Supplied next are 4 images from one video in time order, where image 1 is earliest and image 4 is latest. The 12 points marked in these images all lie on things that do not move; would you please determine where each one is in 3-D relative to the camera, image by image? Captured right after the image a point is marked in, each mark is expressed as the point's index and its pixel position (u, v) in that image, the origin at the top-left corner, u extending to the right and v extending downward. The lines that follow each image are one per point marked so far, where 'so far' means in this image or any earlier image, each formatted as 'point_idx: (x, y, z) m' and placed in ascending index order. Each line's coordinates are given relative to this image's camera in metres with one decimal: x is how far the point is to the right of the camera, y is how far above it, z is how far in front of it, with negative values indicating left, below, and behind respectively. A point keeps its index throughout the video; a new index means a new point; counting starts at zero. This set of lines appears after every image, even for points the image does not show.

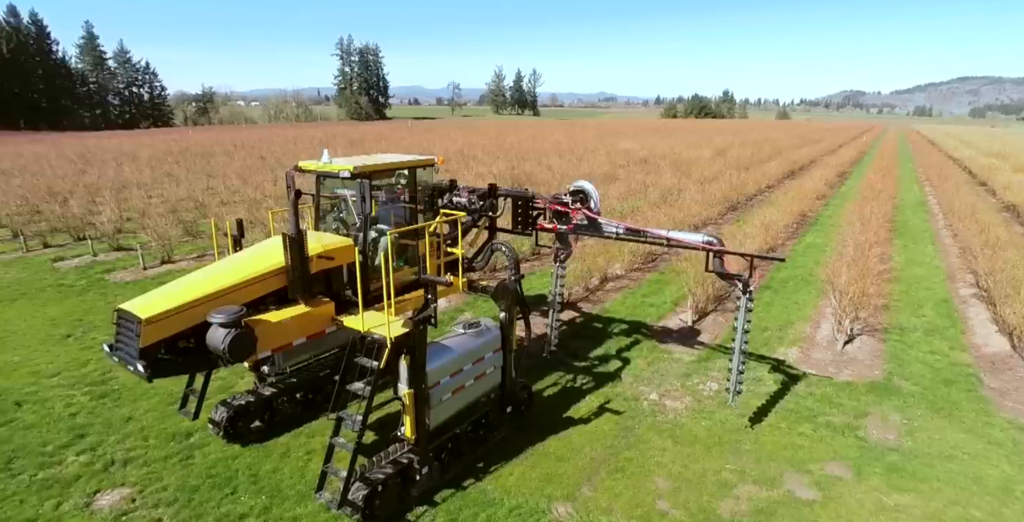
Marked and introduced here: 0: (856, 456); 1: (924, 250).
0: (+4.3, -2.4, +7.5) m
1: (+11.0, +0.3, +16.1) m
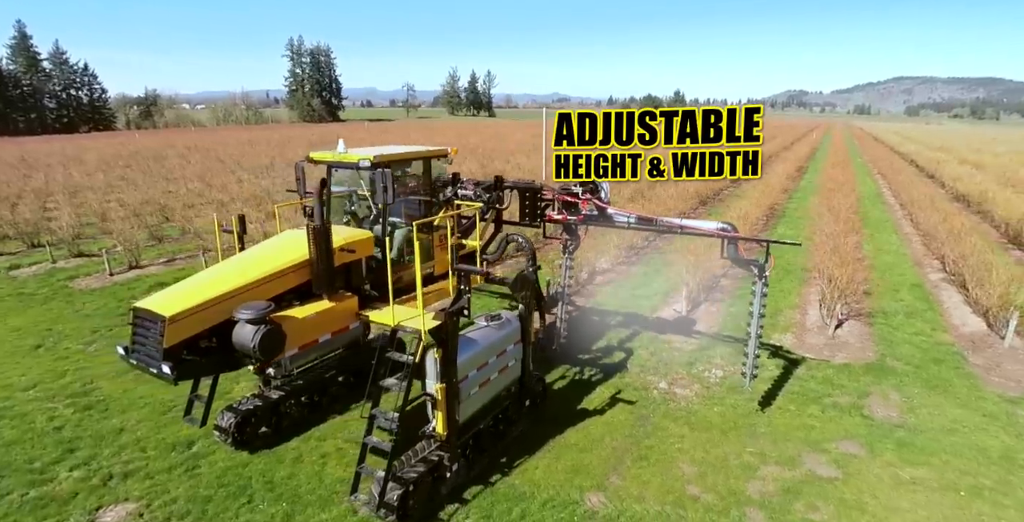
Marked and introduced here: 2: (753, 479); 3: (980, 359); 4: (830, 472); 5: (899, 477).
0: (+4.5, -2.2, +7.7) m
1: (+10.5, +0.6, +16.8) m
2: (+2.7, -2.5, +6.8) m
3: (+7.6, -1.6, +9.7) m
4: (+3.7, -2.4, +7.0) m
5: (+4.4, -2.5, +6.9) m
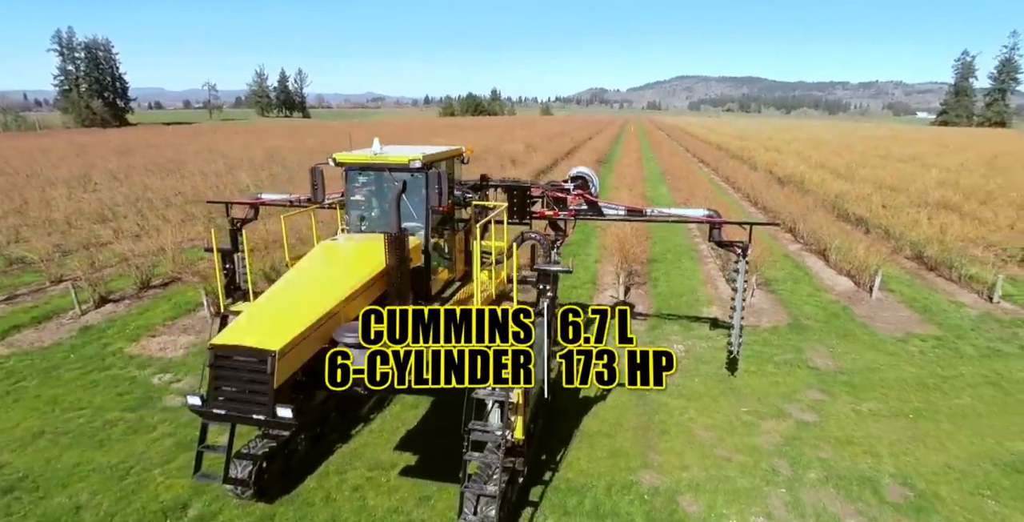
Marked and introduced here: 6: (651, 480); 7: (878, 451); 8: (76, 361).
0: (+4.6, -1.8, +9.0) m
1: (+7.5, +1.4, +19.4) m
2: (+3.2, -2.2, +7.7) m
3: (+6.9, -1.0, +11.8) m
4: (+4.0, -2.1, +8.1) m
5: (+4.8, -2.1, +8.2) m
6: (+1.5, -2.4, +6.7) m
7: (+4.4, -2.3, +7.3) m
8: (-7.1, -1.6, +9.9) m
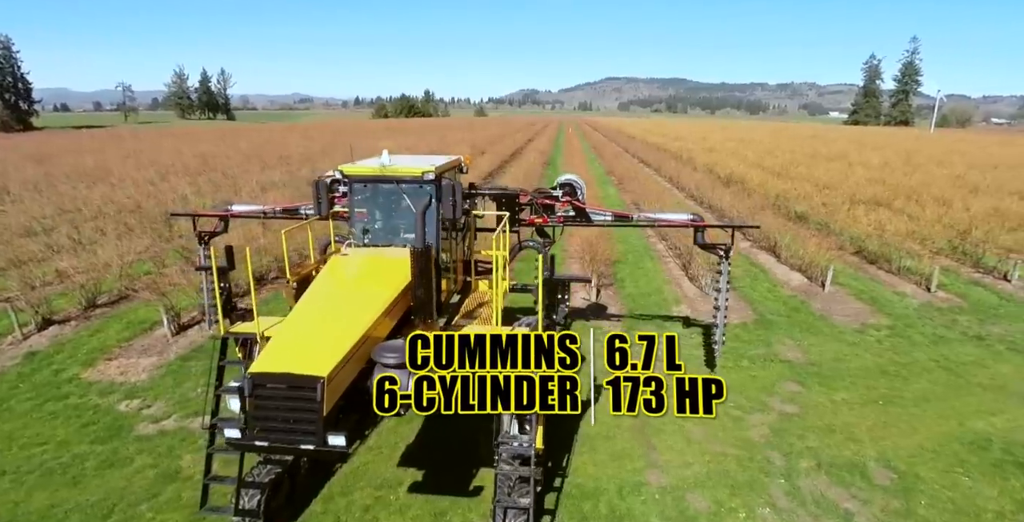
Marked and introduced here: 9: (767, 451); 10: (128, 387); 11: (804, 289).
0: (+4.4, -1.8, +9.5) m
1: (+6.1, +1.5, +20.2) m
2: (+3.2, -2.2, +8.0) m
3: (+6.4, -0.9, +12.6) m
4: (+4.0, -2.1, +8.5) m
5: (+4.7, -2.0, +8.7) m
6: (+1.7, -2.5, +6.9) m
7: (+4.5, -2.3, +7.8) m
8: (-7.3, -2.0, +9.1) m
9: (+3.2, -2.4, +7.5) m
10: (-5.9, -1.9, +9.3) m
11: (+6.5, -0.6, +13.4) m
